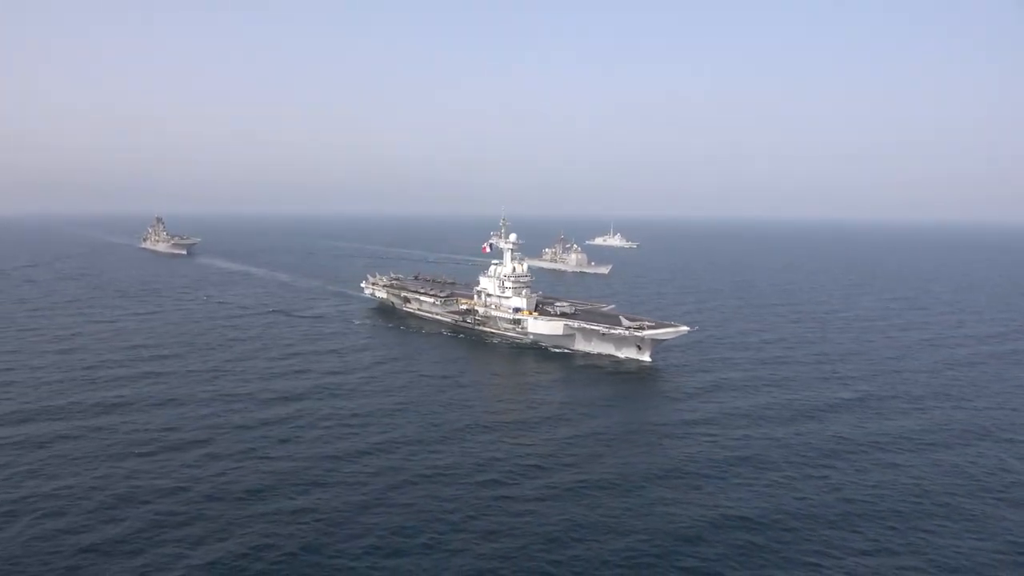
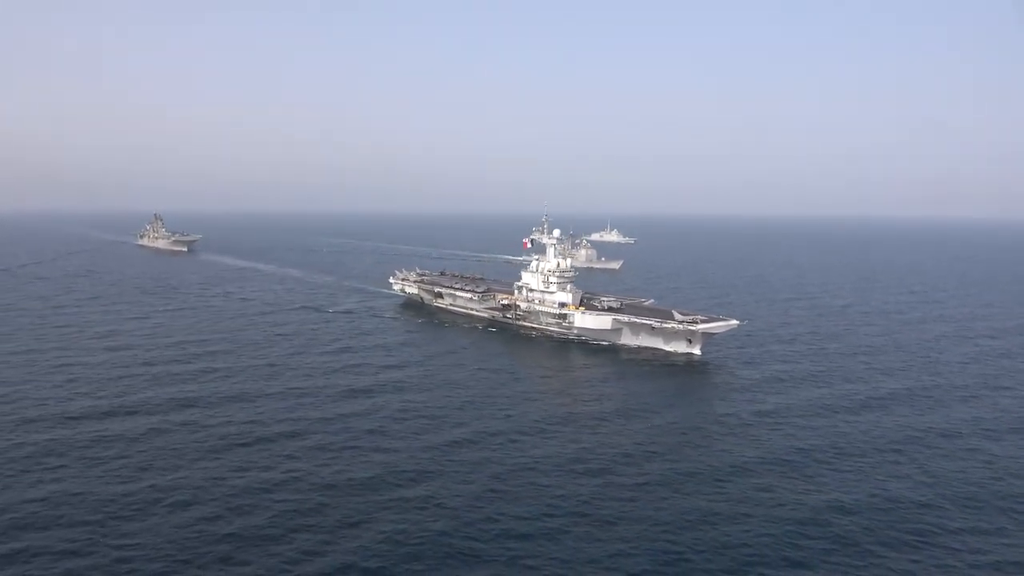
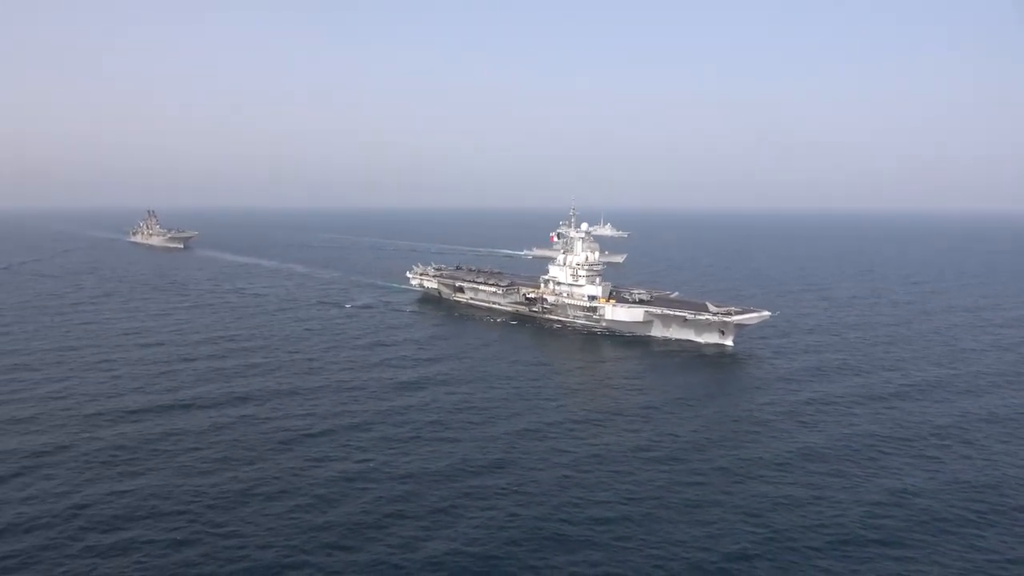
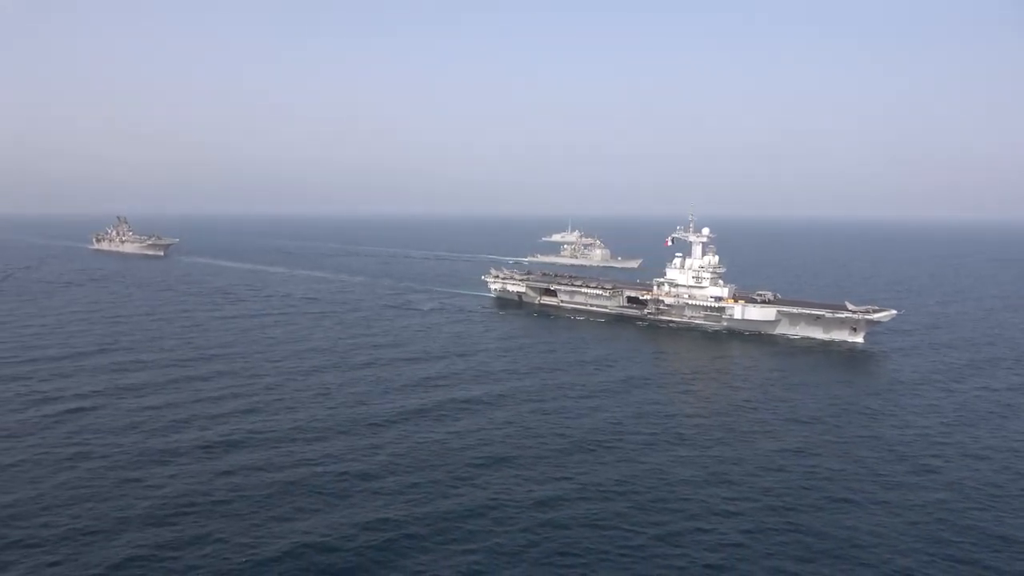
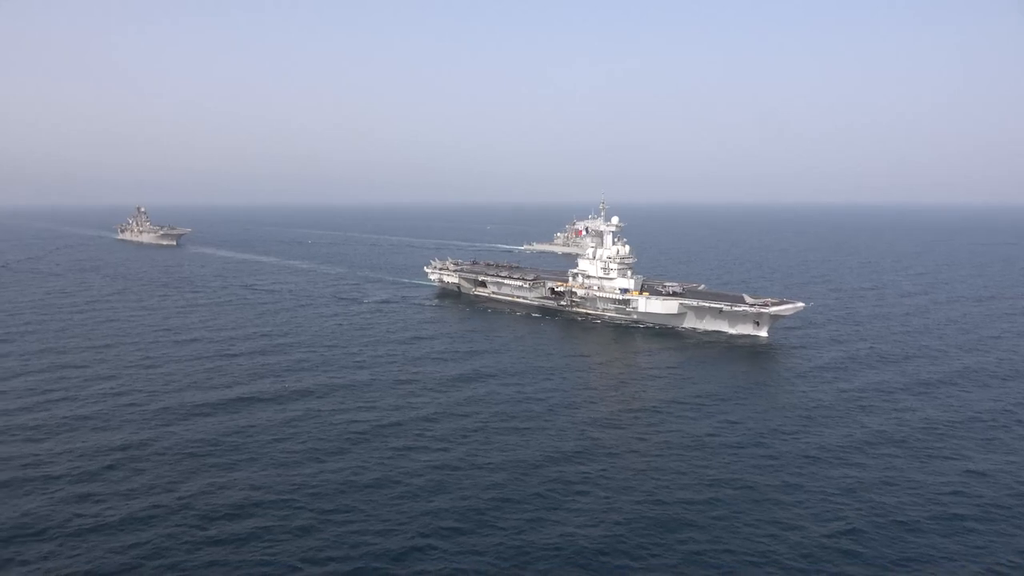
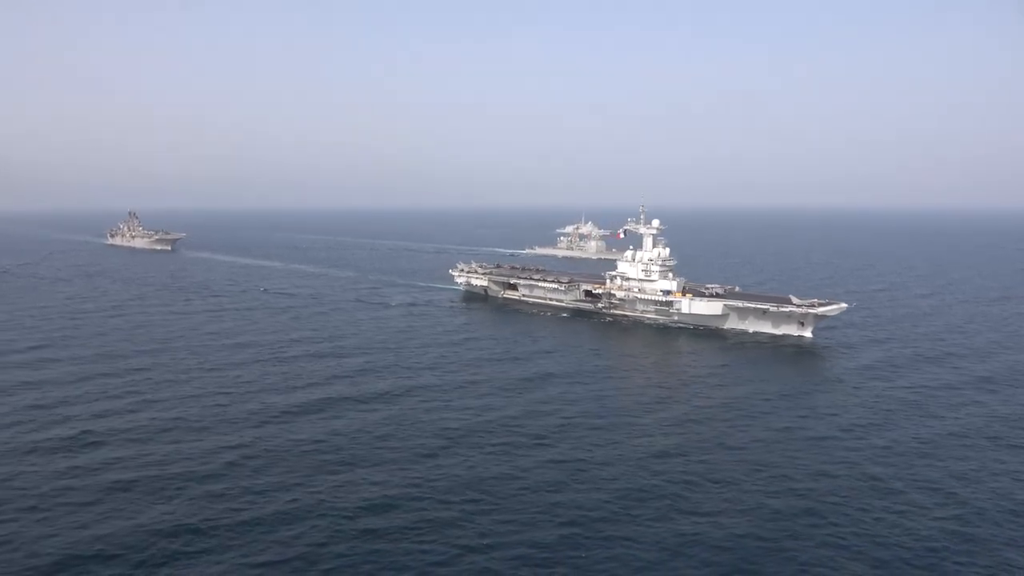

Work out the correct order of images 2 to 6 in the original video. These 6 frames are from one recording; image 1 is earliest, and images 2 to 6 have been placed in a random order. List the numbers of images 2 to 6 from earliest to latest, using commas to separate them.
2, 3, 5, 6, 4
